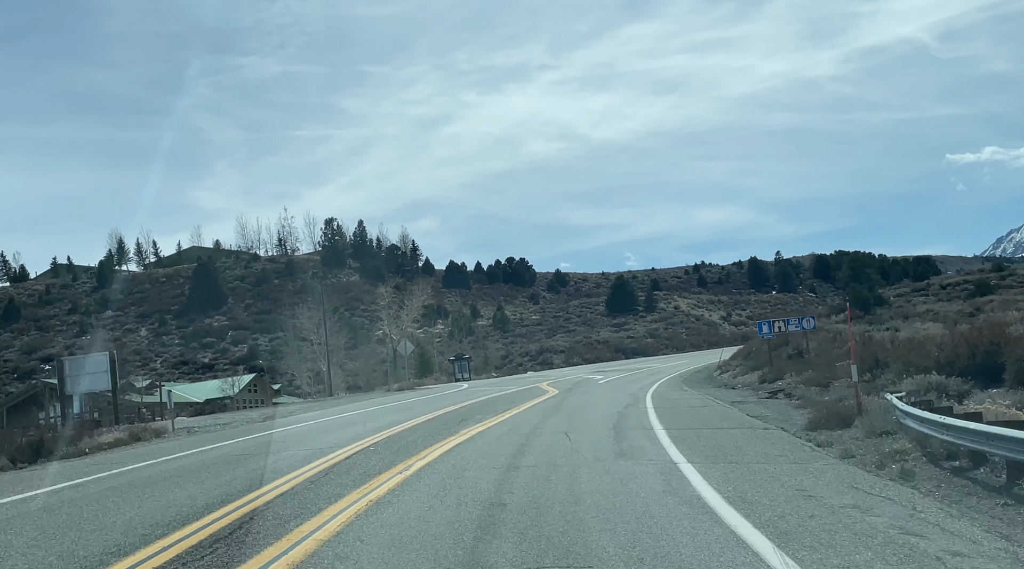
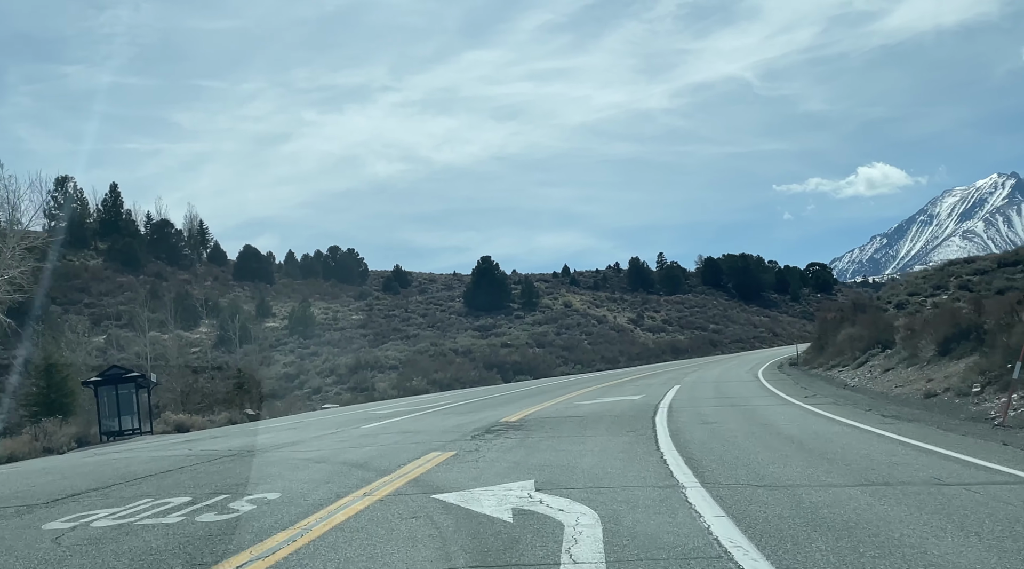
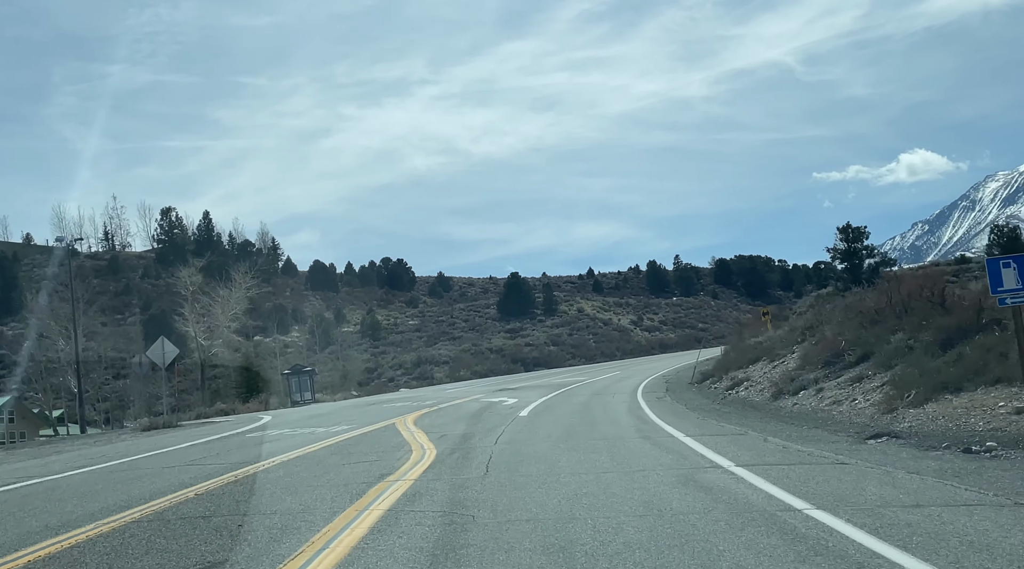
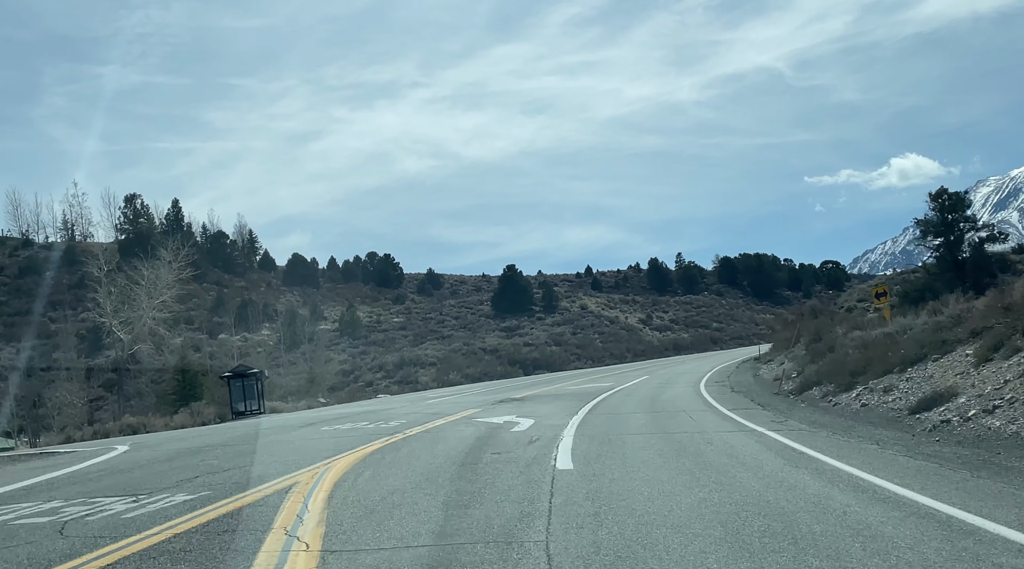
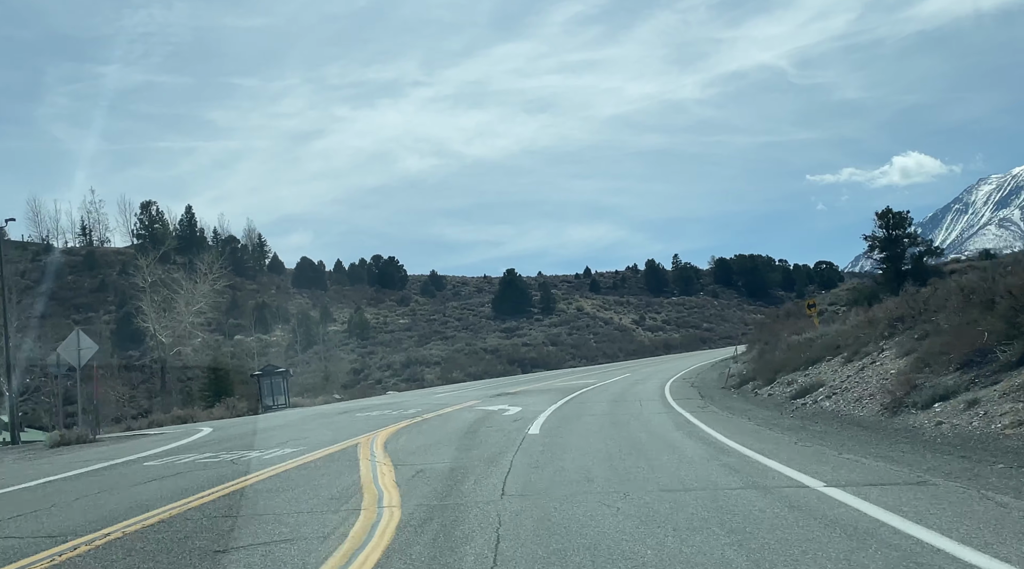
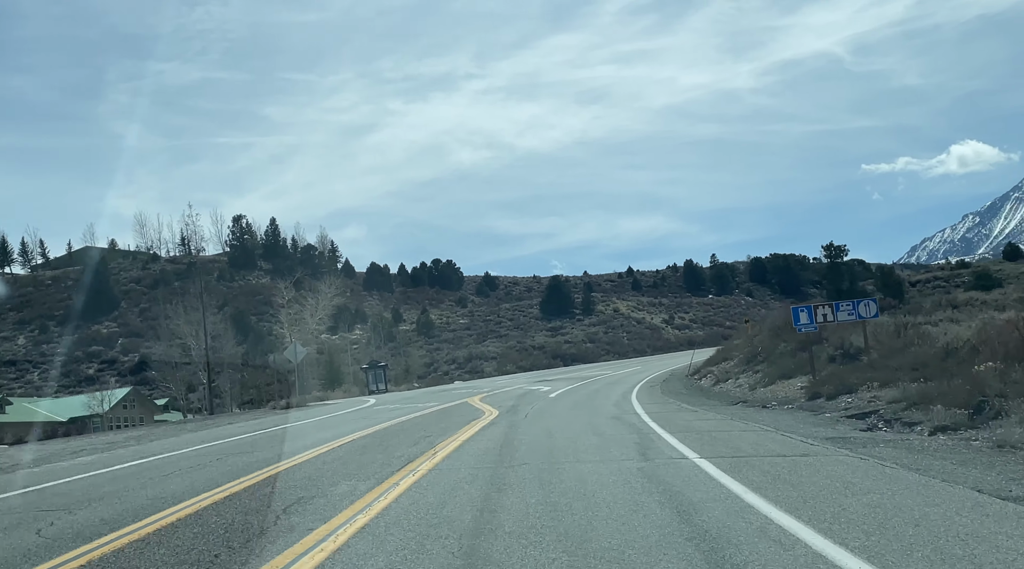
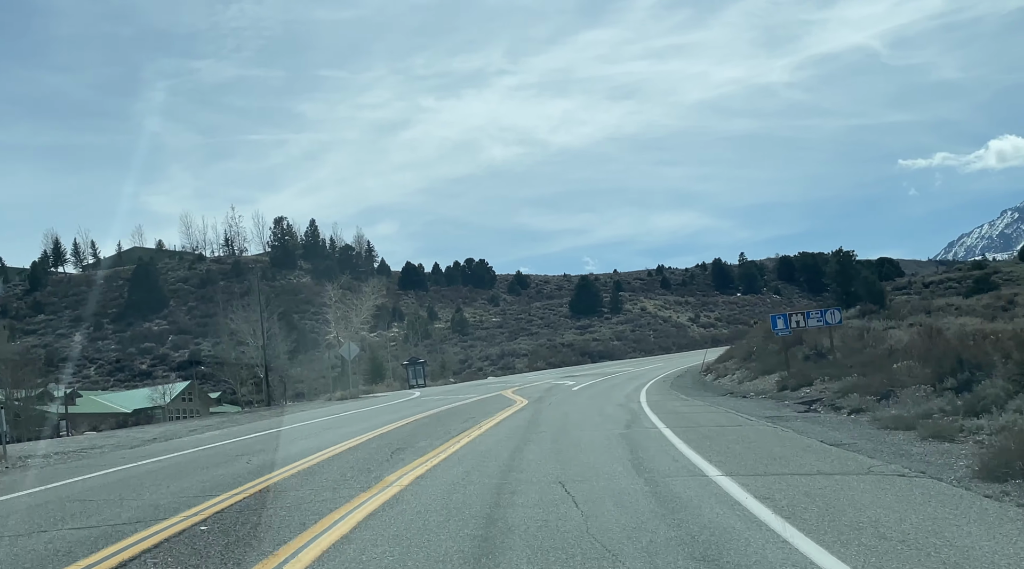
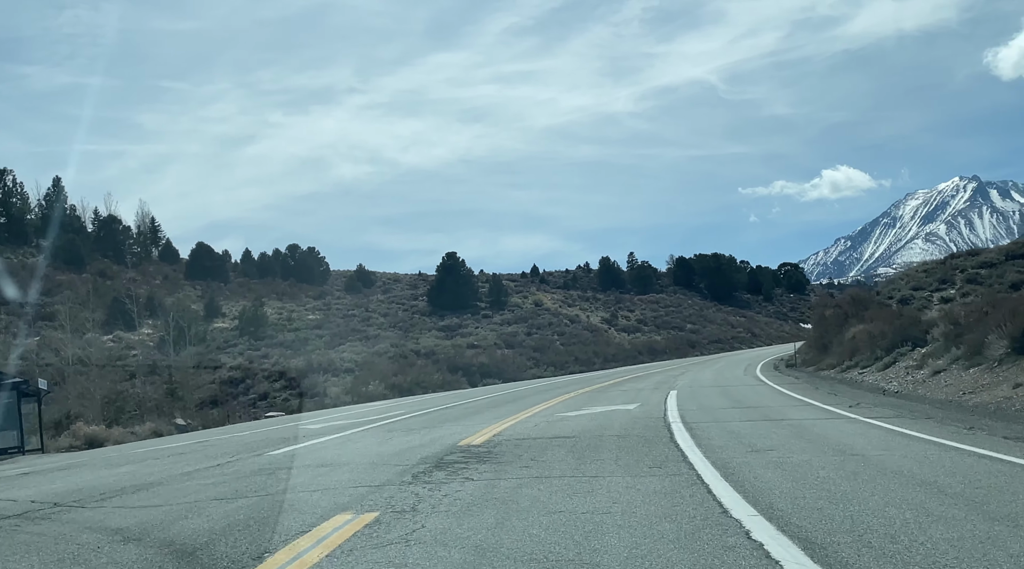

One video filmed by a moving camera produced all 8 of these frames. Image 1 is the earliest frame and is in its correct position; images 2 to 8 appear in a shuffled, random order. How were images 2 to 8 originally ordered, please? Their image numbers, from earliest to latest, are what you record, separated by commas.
7, 6, 3, 5, 4, 2, 8
